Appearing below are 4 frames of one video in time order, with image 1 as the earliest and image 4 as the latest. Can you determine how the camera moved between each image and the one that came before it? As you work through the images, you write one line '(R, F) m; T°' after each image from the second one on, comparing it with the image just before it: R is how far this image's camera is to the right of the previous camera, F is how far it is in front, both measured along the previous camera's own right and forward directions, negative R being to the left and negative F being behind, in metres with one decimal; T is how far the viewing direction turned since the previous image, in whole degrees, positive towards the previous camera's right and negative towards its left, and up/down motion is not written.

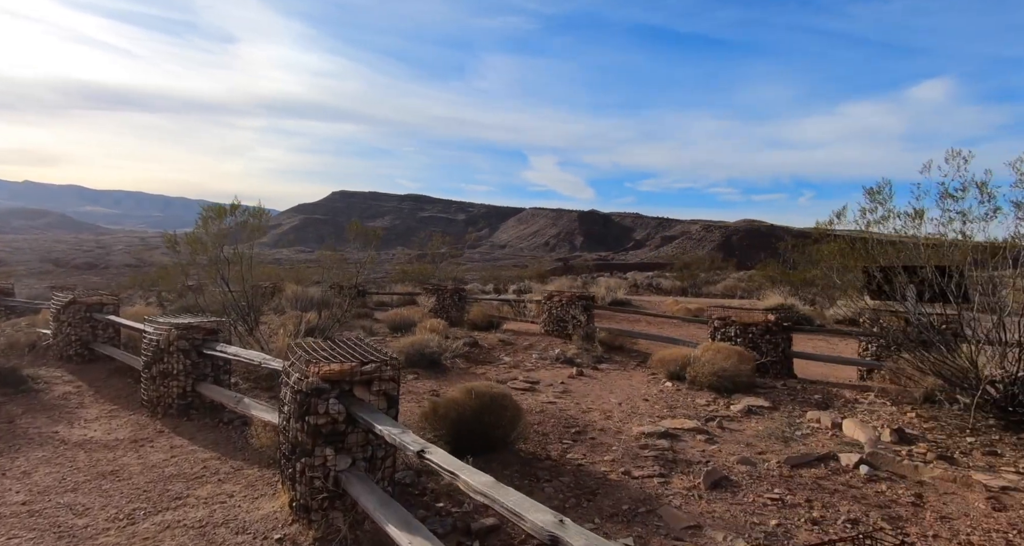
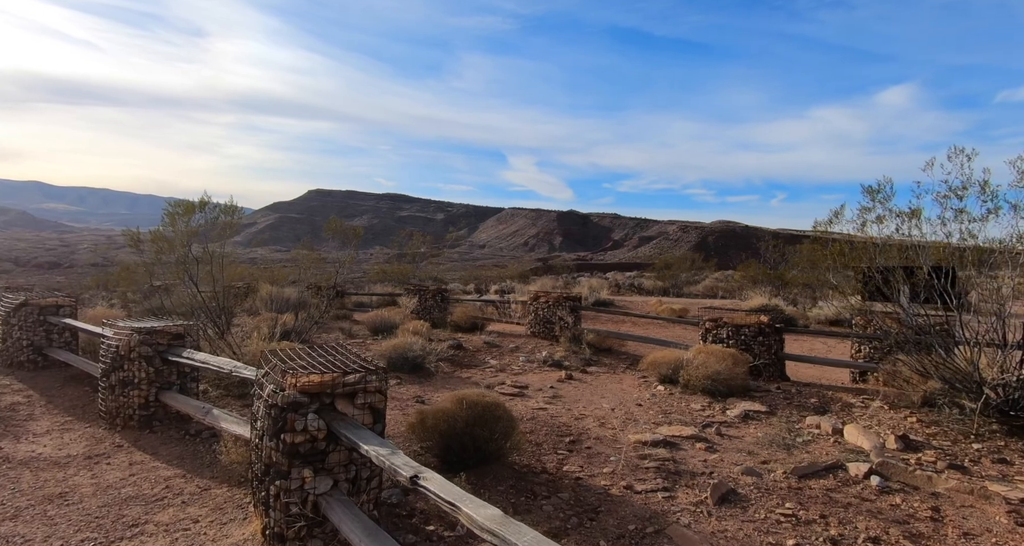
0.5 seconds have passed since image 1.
(-0.1, +0.3) m; +2°
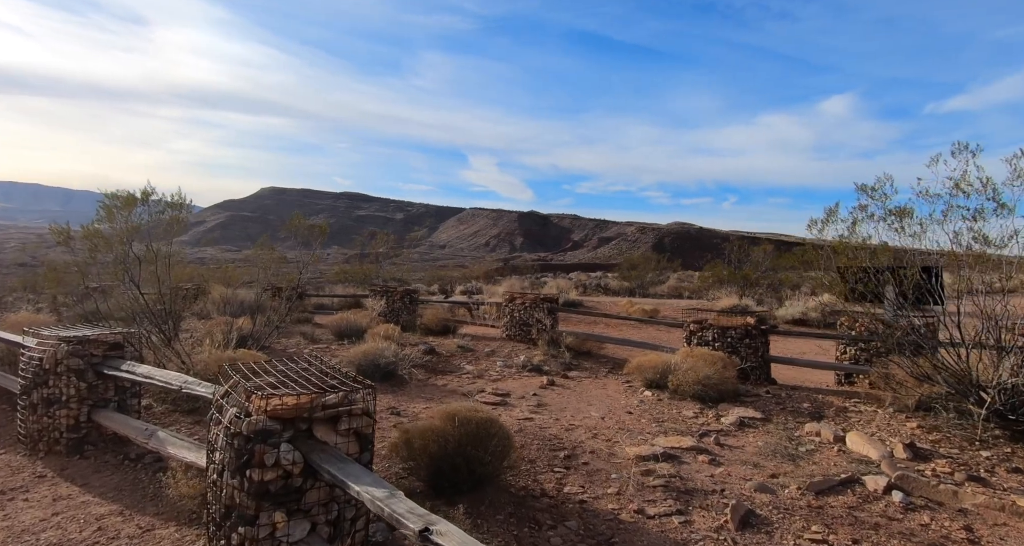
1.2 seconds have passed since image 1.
(-0.3, +0.5) m; +4°
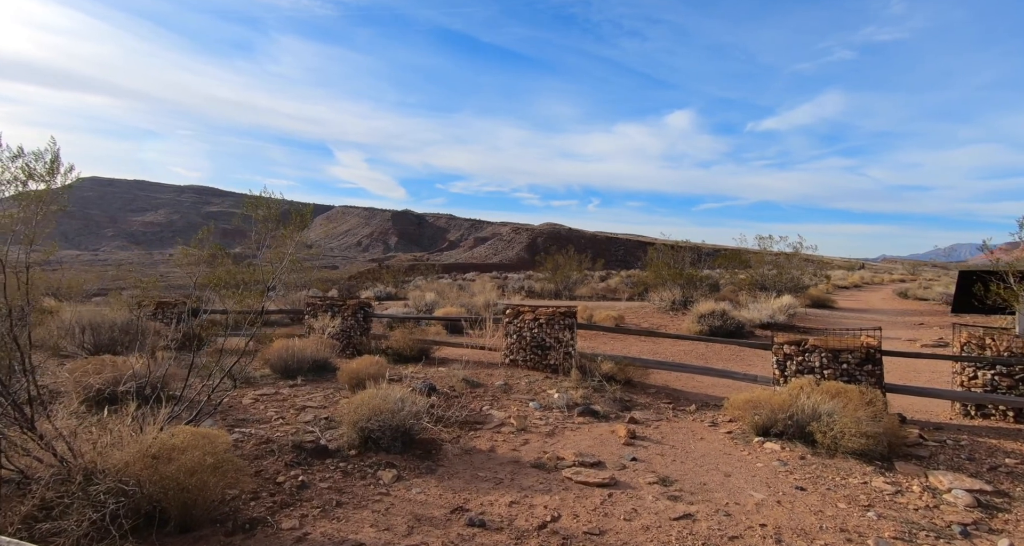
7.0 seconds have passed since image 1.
(-2.0, +2.8) m; +12°
